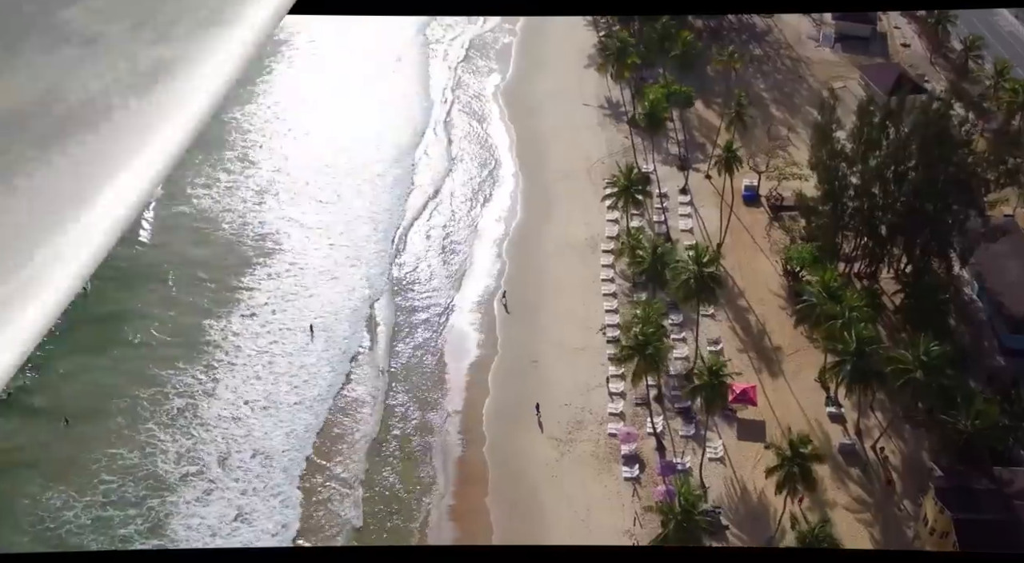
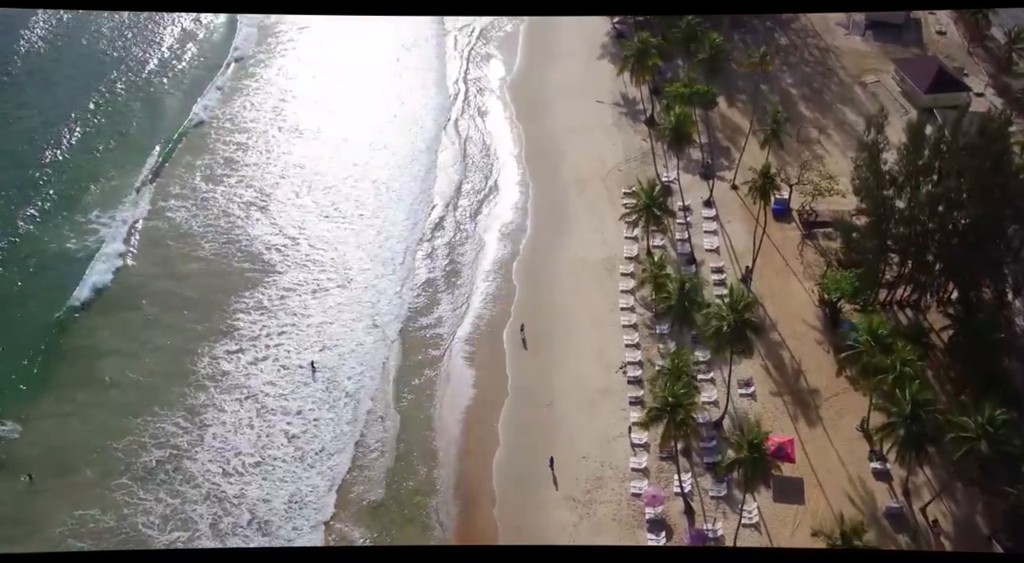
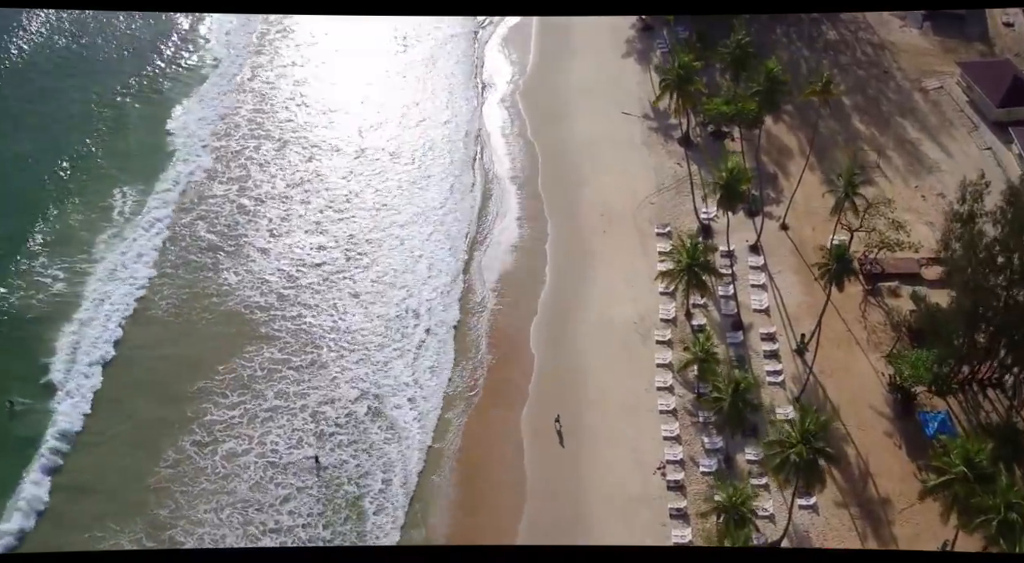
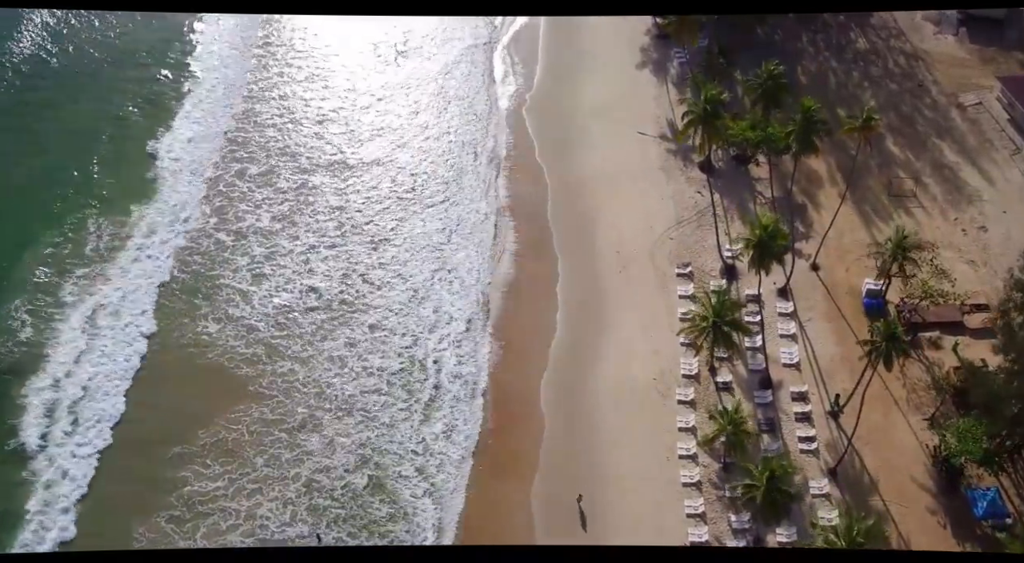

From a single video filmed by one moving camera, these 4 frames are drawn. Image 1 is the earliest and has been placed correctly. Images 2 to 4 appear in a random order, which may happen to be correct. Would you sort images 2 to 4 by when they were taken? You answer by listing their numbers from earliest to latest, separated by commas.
2, 3, 4
